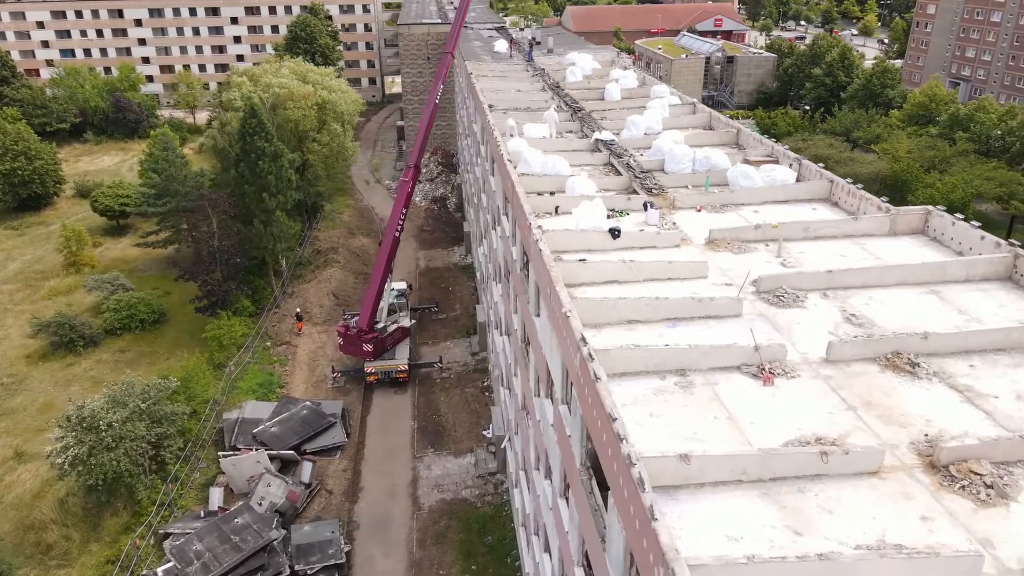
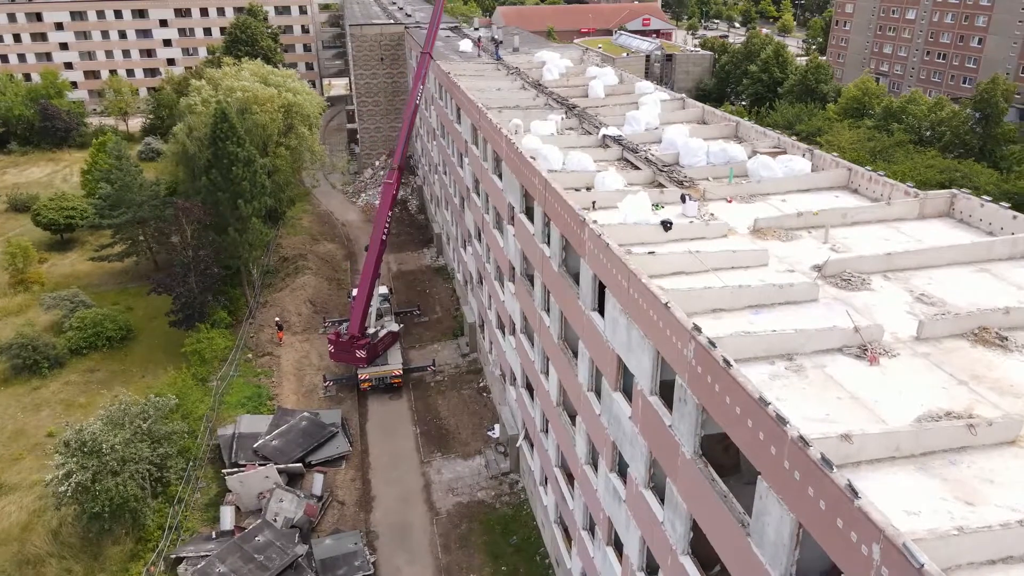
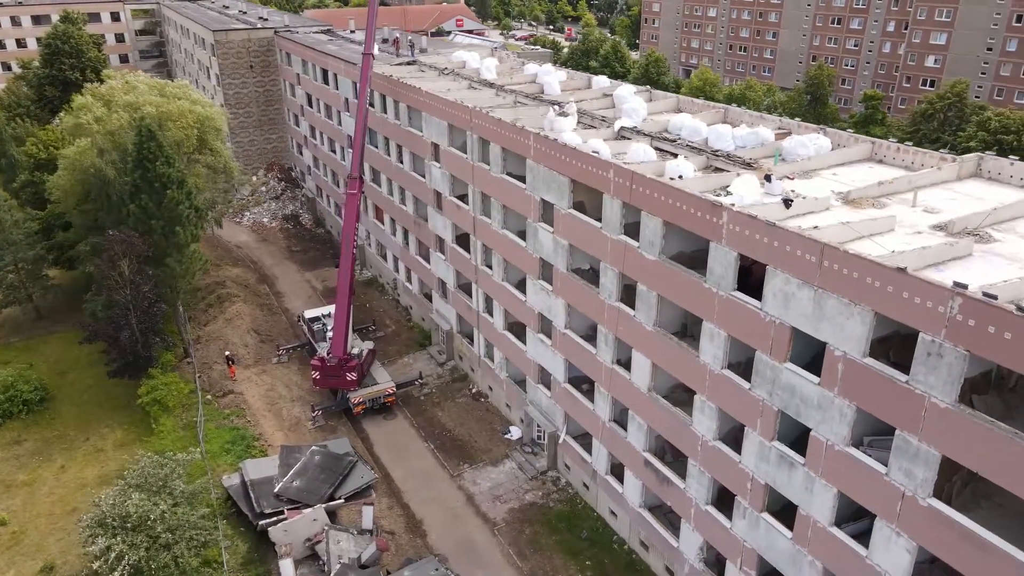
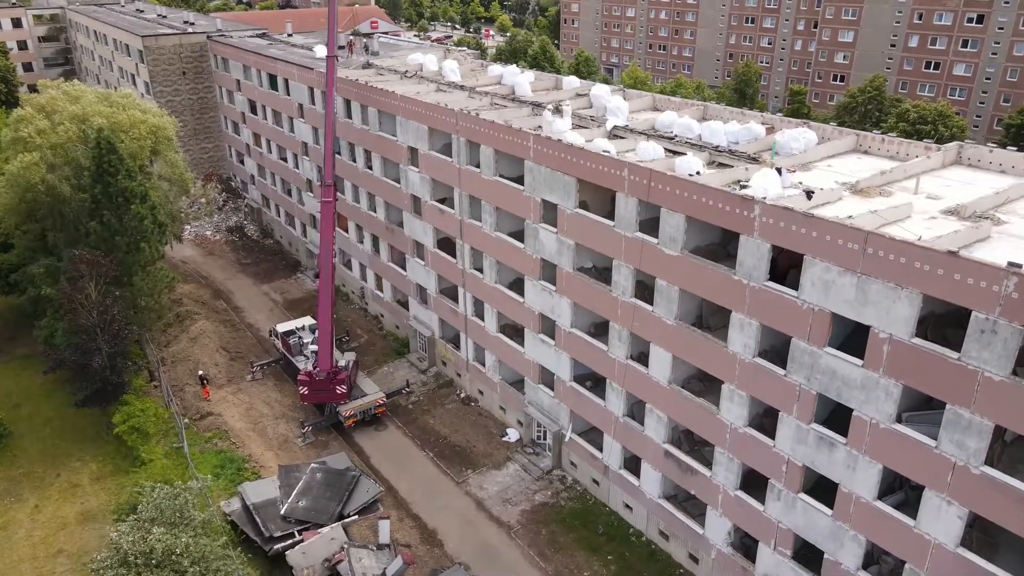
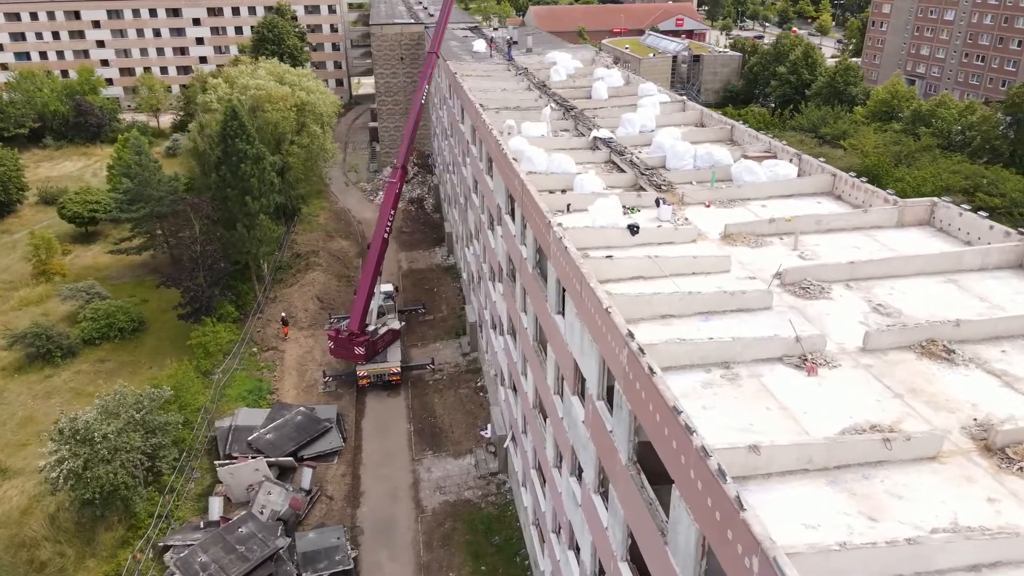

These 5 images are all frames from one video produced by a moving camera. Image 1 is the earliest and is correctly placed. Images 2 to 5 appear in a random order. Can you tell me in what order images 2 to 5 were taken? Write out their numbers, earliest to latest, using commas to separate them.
5, 2, 3, 4
